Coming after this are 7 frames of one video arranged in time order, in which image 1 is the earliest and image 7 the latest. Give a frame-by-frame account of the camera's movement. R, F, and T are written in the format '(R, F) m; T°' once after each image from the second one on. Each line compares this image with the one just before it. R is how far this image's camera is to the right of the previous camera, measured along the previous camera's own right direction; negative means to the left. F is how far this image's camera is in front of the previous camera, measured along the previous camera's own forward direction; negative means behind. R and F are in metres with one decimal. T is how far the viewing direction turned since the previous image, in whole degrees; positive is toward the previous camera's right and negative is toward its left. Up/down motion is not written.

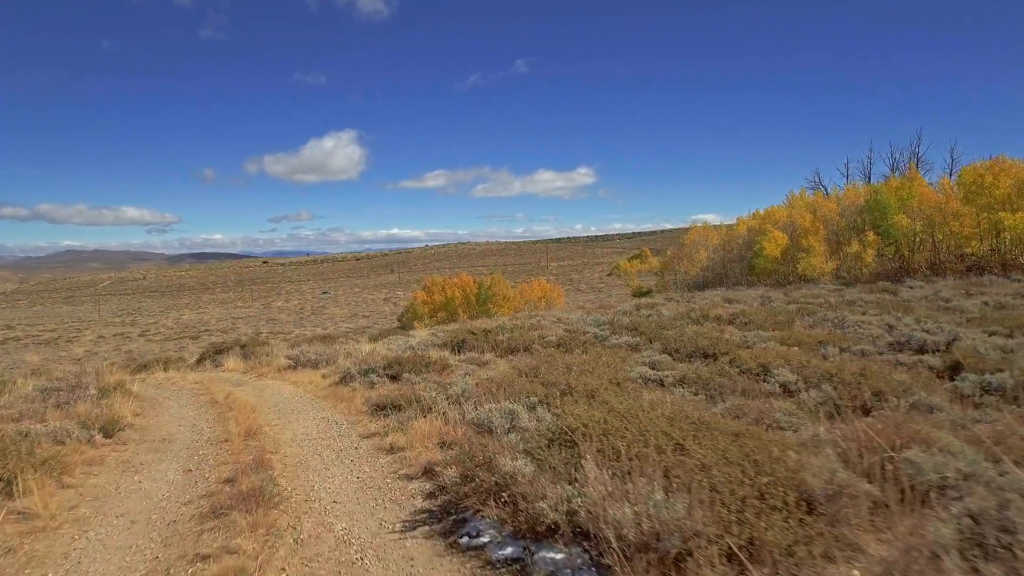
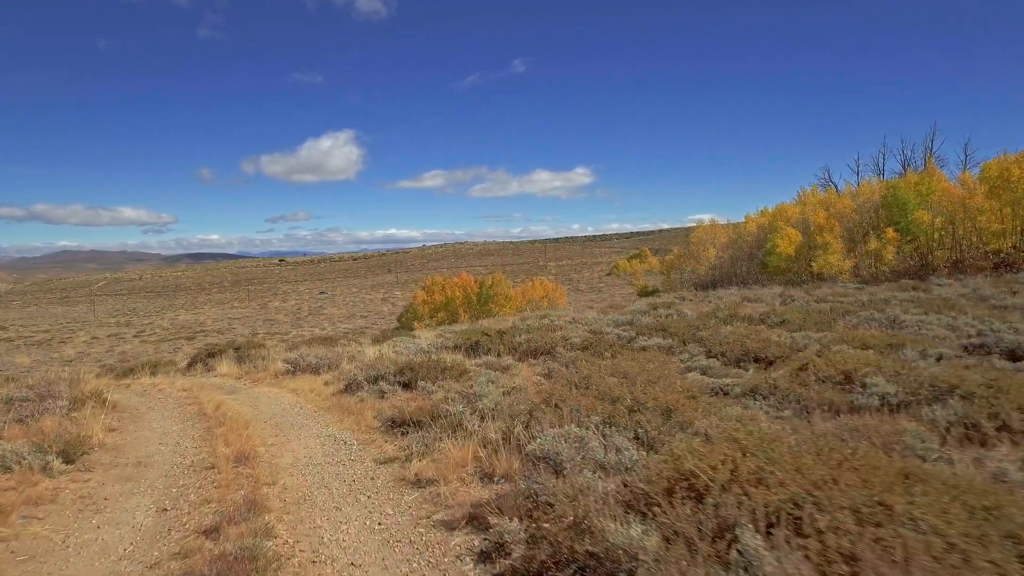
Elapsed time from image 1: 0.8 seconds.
(-0.5, +1.2) m; 0°
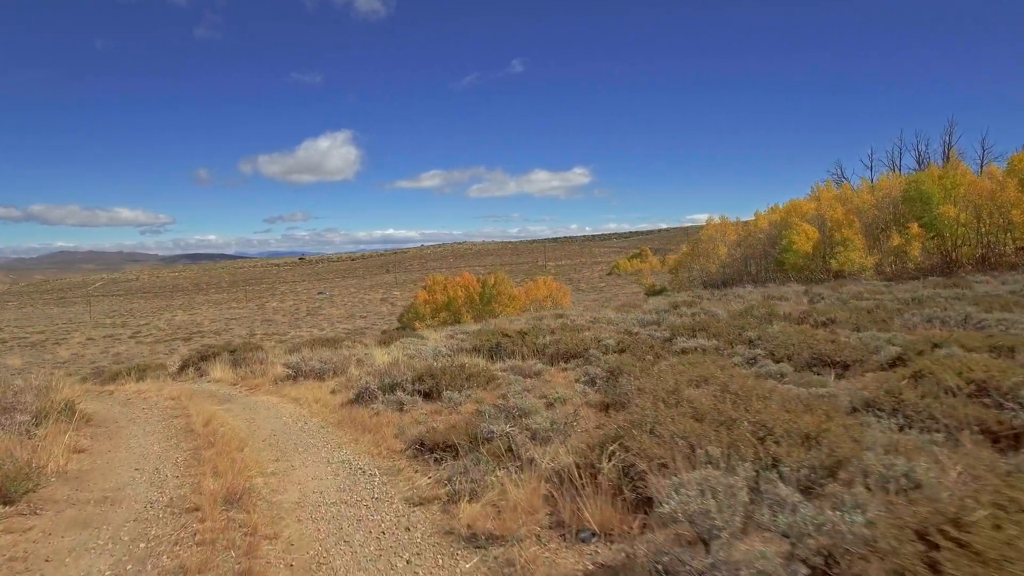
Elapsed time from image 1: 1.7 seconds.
(-0.5, +1.3) m; 0°
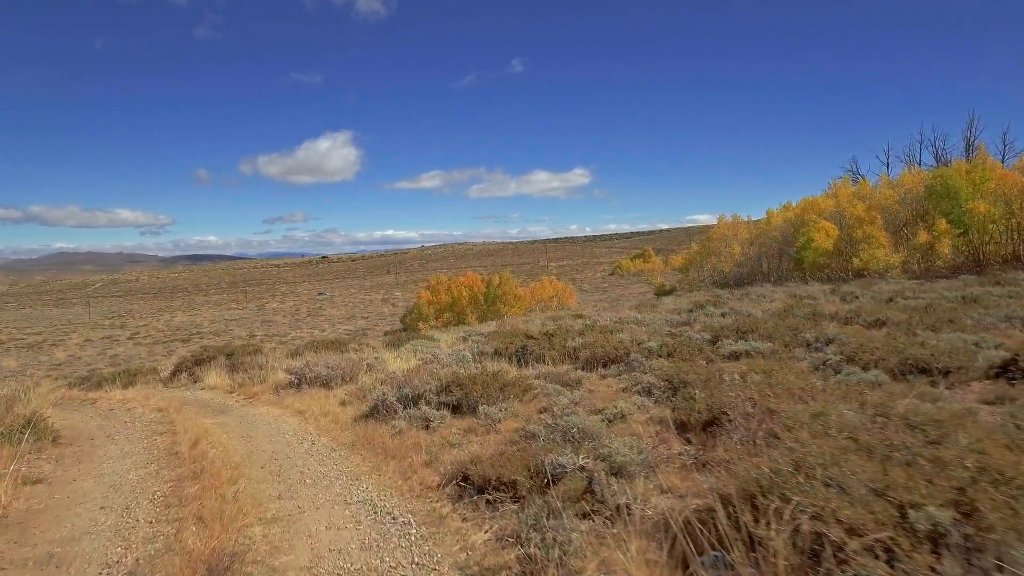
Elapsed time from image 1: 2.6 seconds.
(-0.5, +1.3) m; 0°
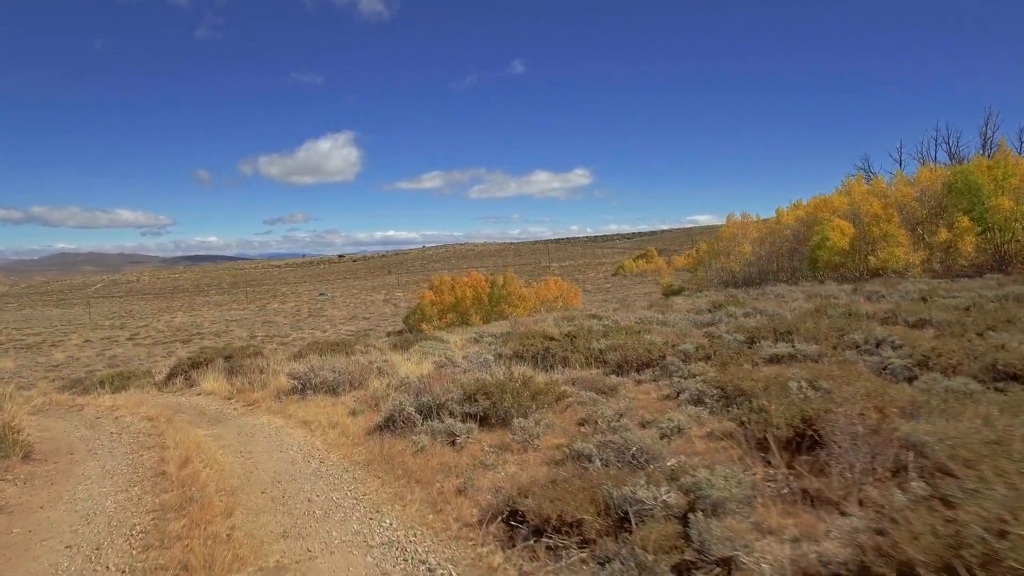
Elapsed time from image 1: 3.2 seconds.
(-0.4, +0.9) m; 0°
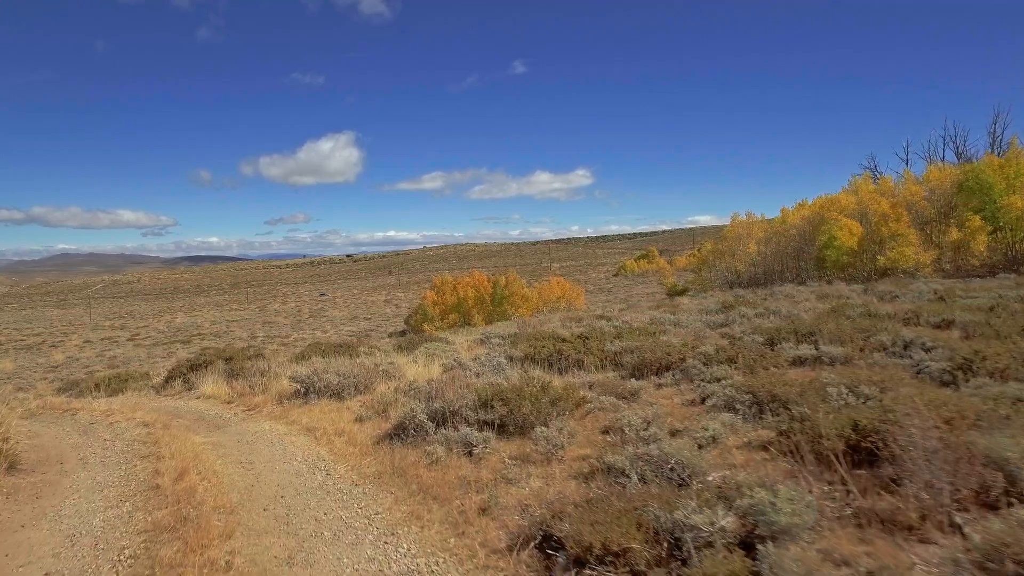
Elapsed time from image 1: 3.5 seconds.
(-0.2, +0.4) m; 0°
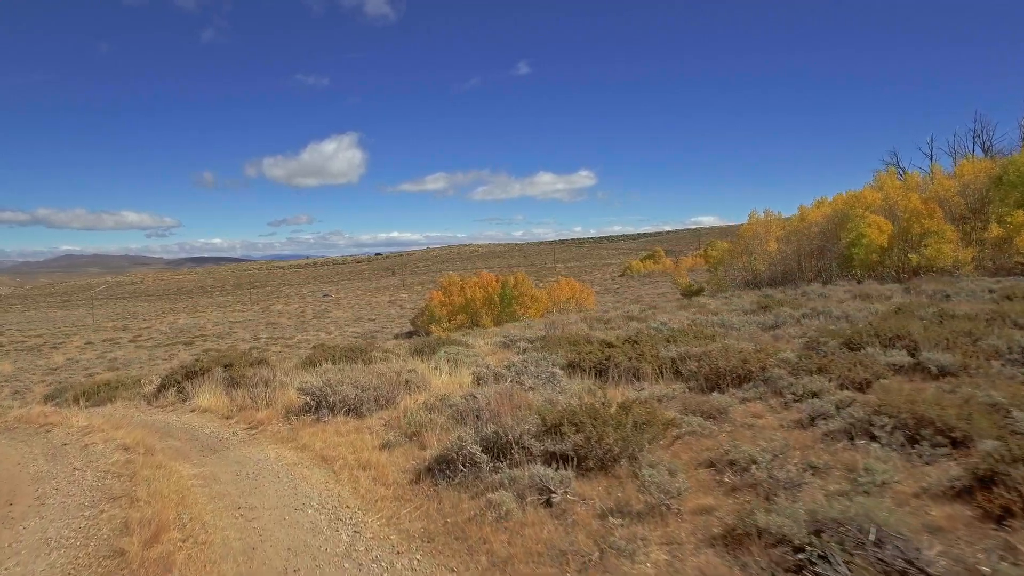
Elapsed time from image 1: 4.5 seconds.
(-0.6, +1.4) m; 0°
